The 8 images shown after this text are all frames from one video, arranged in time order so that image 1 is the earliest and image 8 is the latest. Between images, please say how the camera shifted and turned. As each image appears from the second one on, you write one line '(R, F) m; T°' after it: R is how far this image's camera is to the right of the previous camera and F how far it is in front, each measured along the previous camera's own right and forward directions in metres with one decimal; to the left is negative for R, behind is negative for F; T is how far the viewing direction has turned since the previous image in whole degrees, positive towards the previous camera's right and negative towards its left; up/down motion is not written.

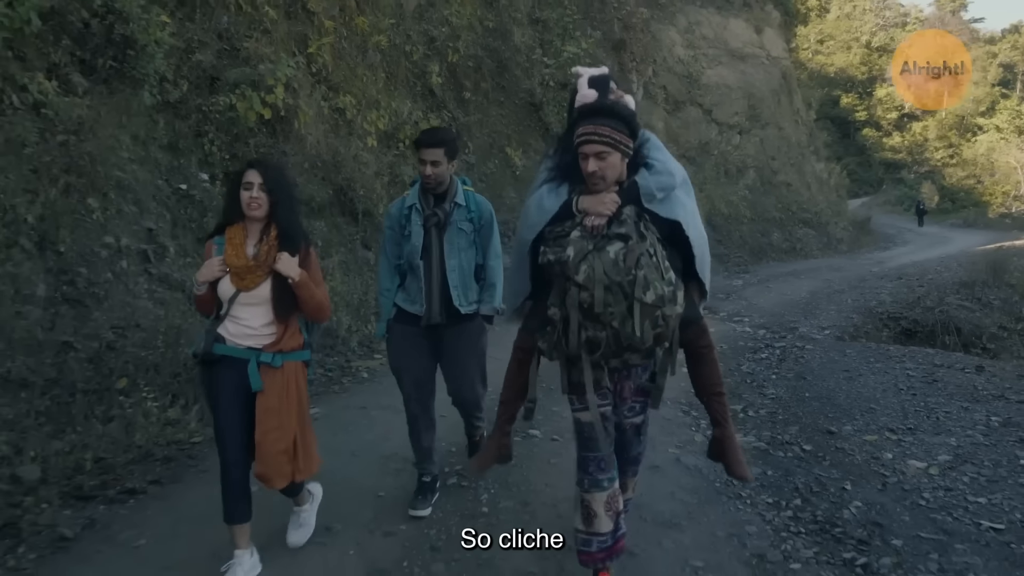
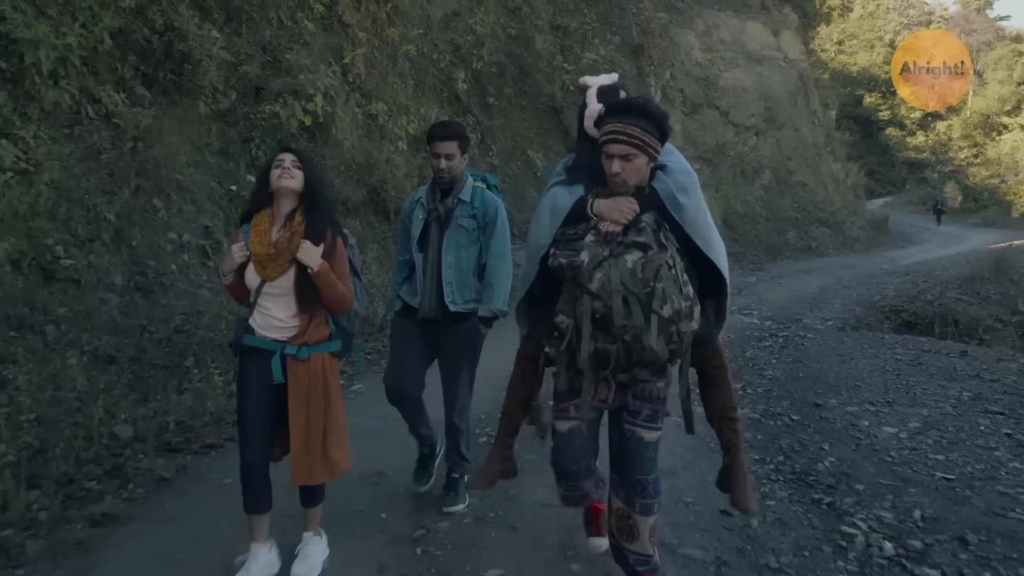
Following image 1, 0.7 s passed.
(0.0, -0.6) m; -1°
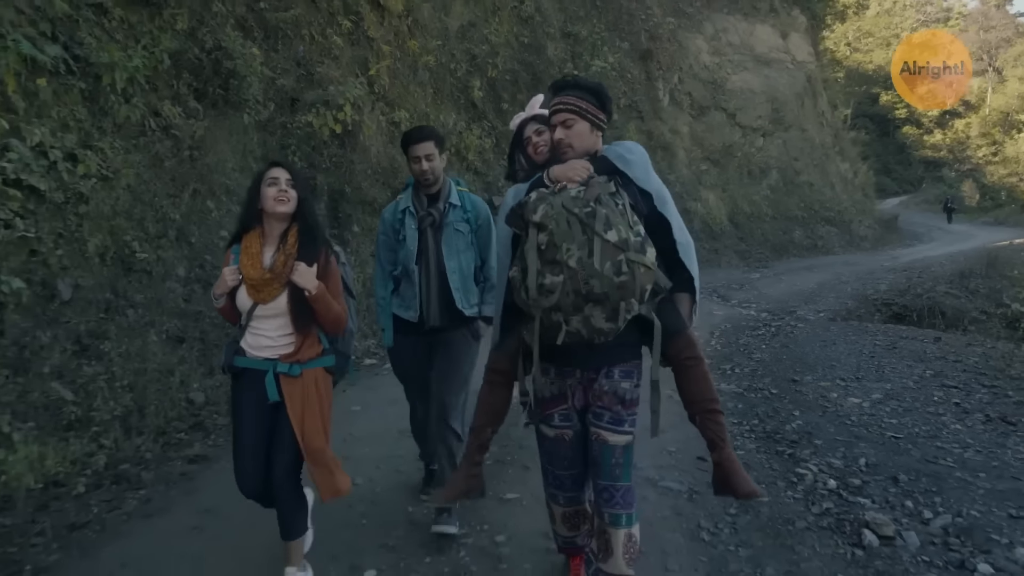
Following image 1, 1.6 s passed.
(0.0, -0.7) m; -1°
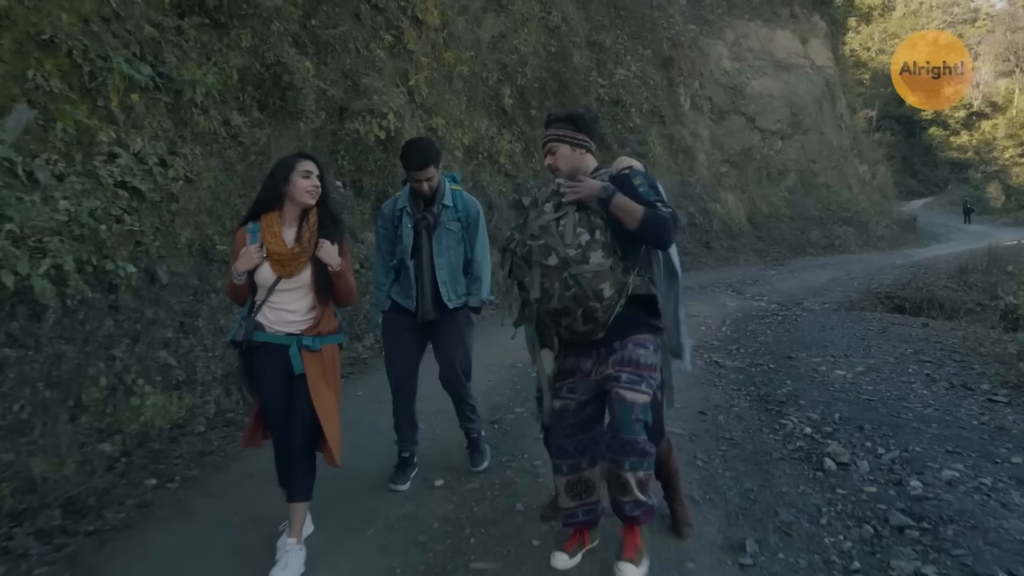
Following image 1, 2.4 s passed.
(0.0, -0.9) m; -1°
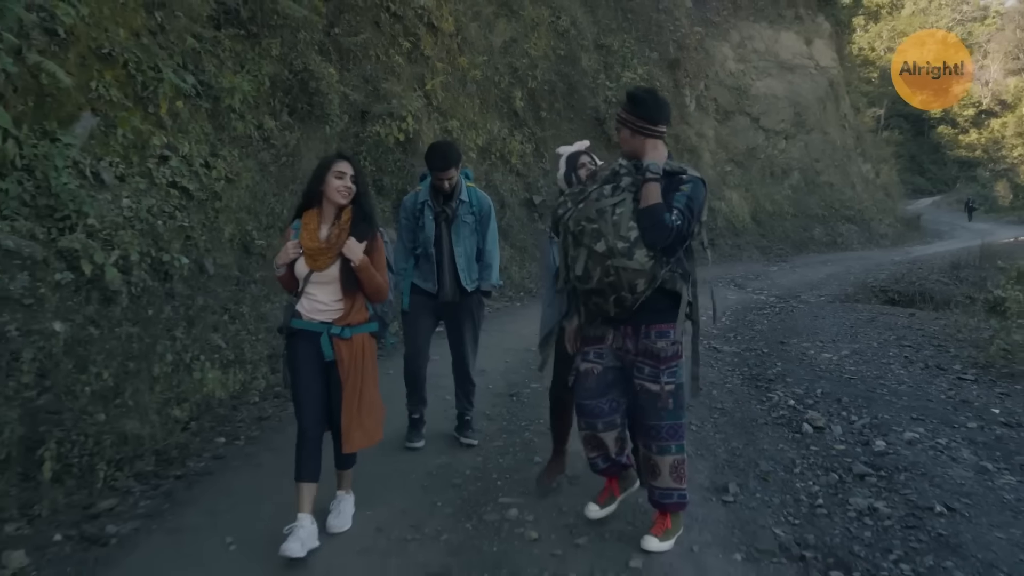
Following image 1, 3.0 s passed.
(0.0, -0.6) m; 0°
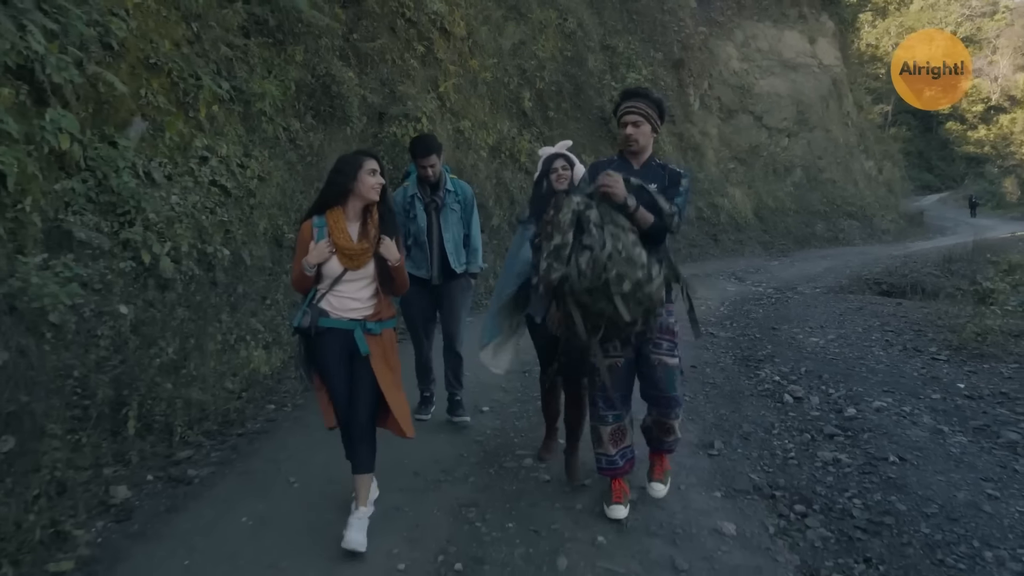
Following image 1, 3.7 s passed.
(0.0, -0.6) m; 0°
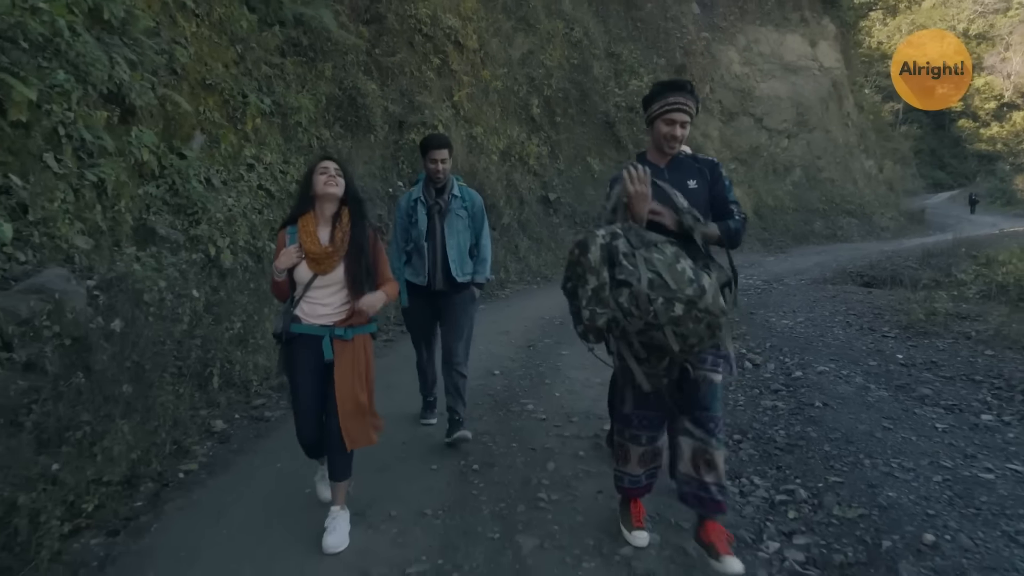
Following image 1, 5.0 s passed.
(0.0, -1.1) m; -1°
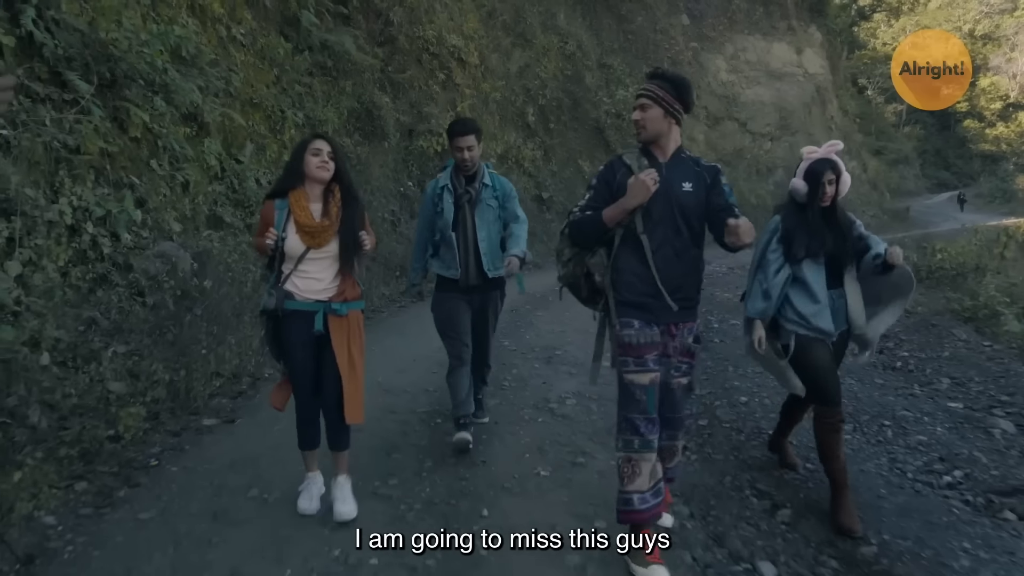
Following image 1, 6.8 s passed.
(+0.2, -1.9) m; 0°
